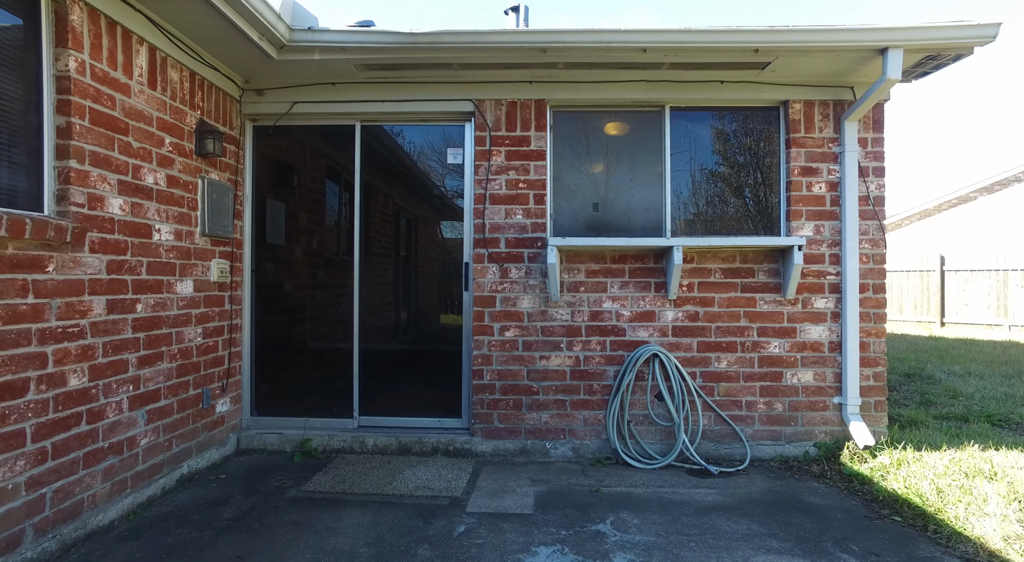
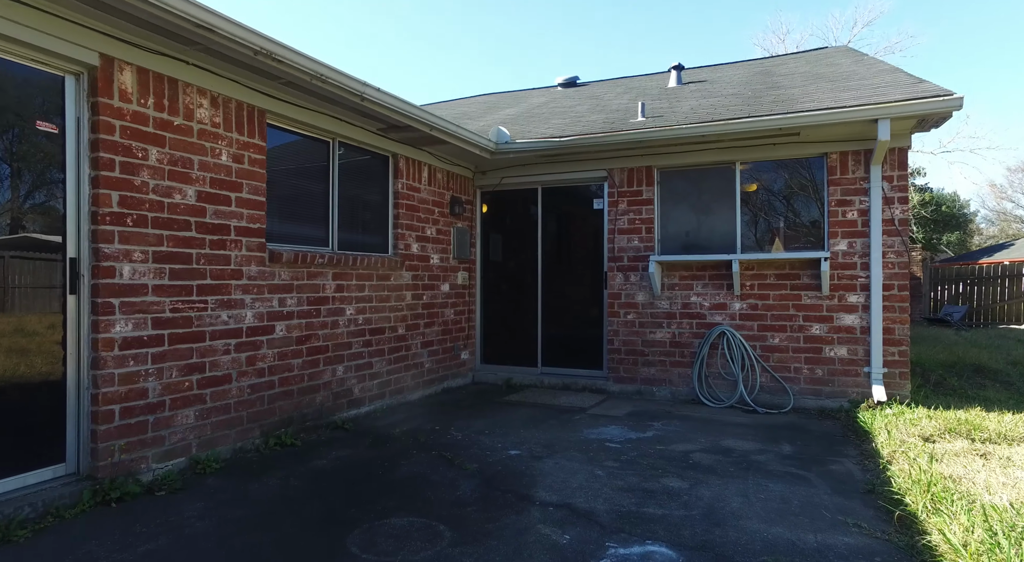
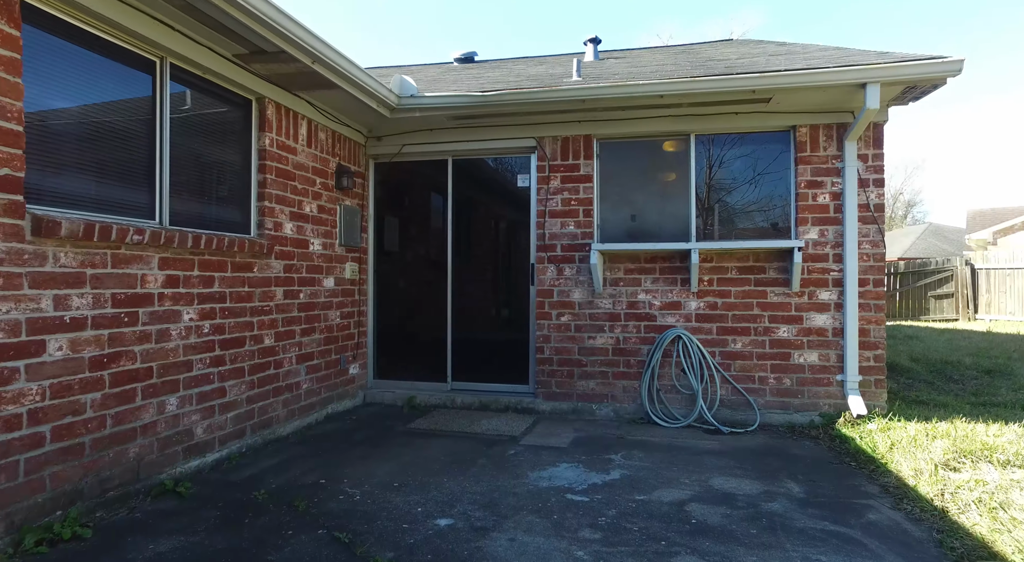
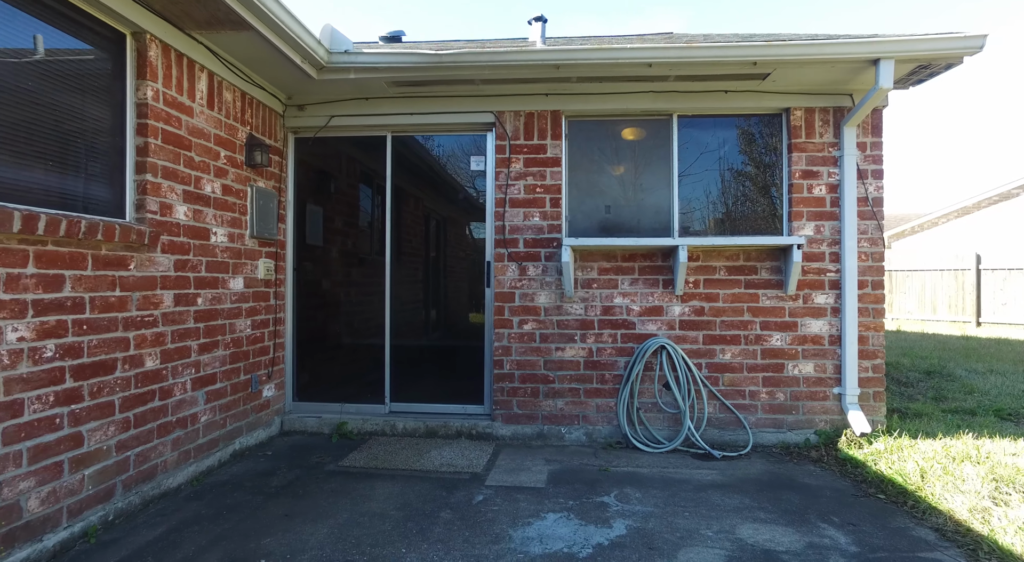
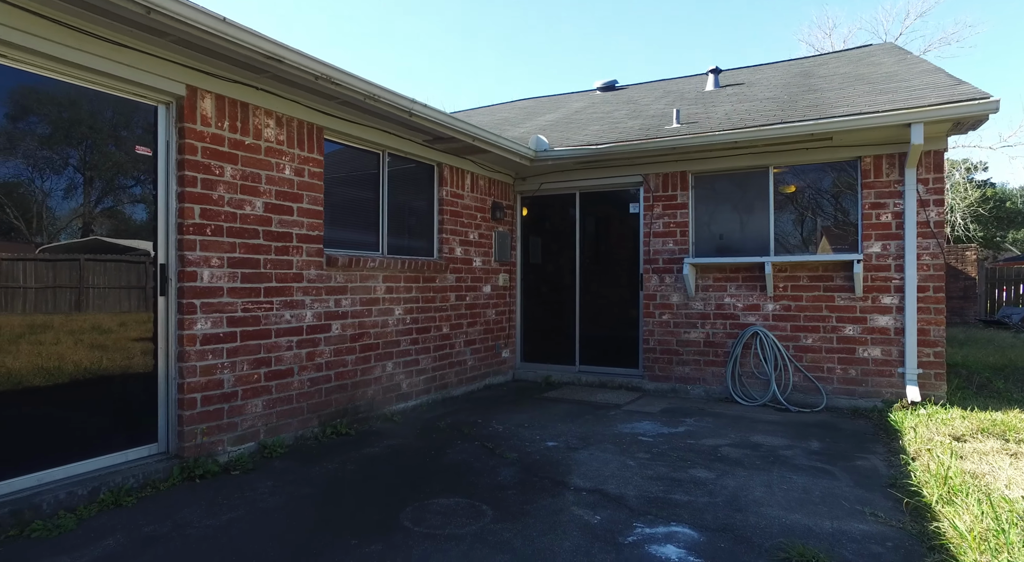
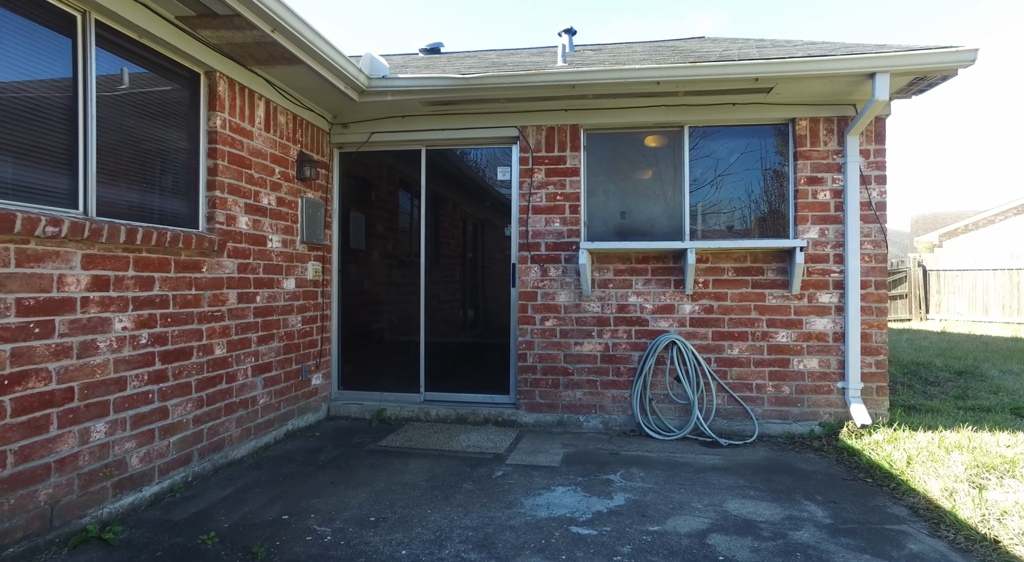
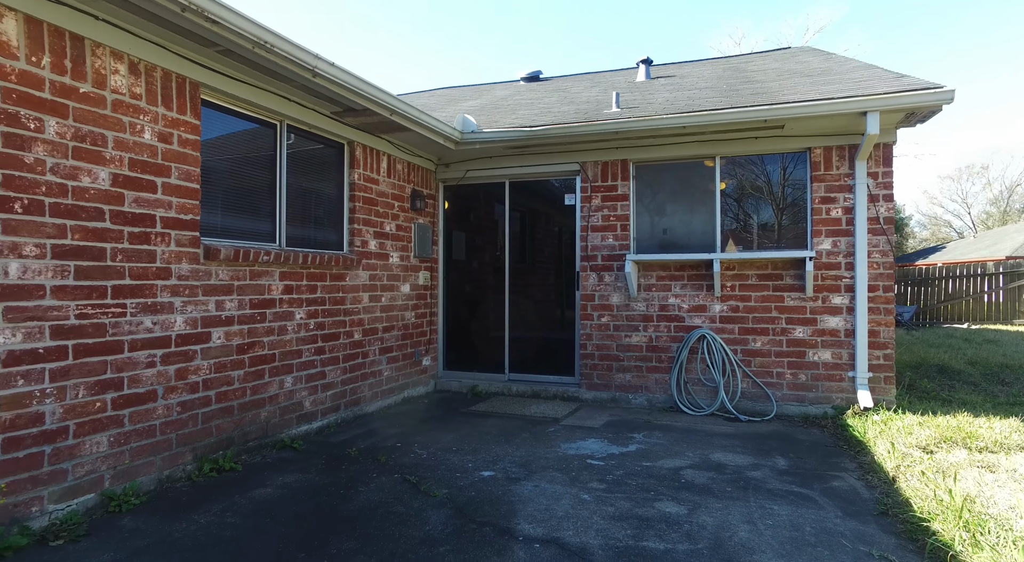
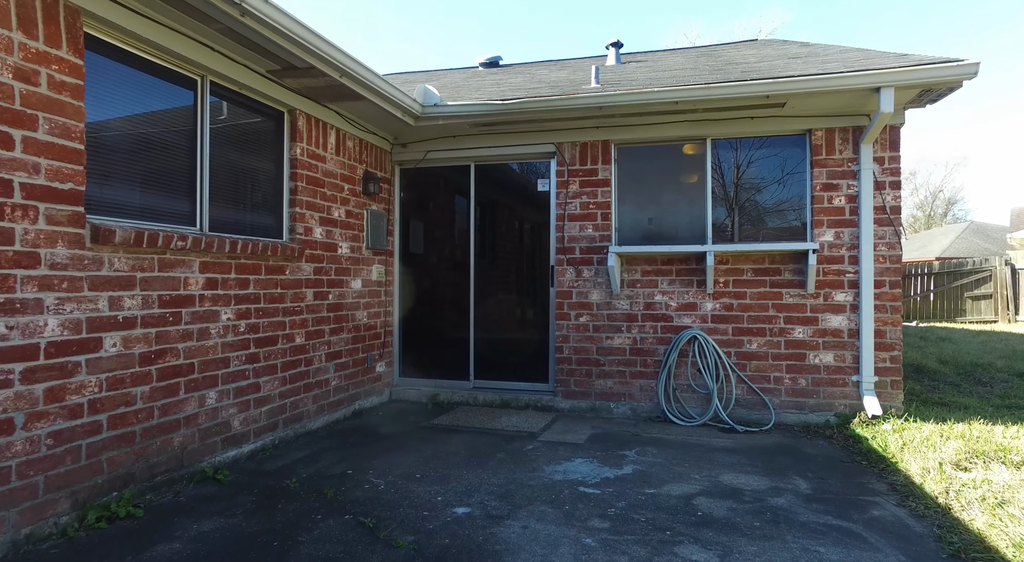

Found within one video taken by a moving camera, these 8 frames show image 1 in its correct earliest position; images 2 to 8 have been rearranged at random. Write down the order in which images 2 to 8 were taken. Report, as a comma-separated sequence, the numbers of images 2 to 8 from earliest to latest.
4, 6, 3, 8, 7, 2, 5
